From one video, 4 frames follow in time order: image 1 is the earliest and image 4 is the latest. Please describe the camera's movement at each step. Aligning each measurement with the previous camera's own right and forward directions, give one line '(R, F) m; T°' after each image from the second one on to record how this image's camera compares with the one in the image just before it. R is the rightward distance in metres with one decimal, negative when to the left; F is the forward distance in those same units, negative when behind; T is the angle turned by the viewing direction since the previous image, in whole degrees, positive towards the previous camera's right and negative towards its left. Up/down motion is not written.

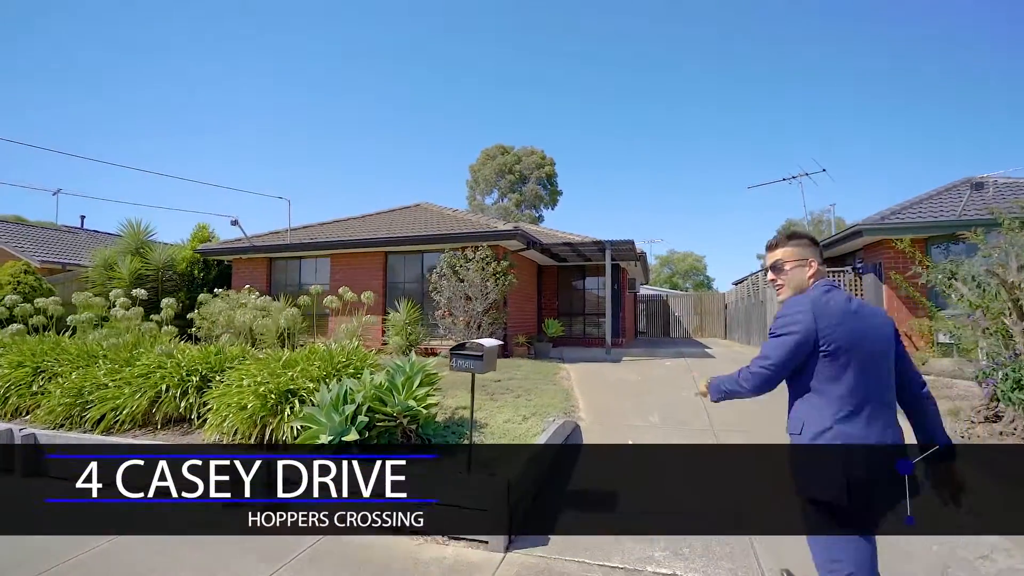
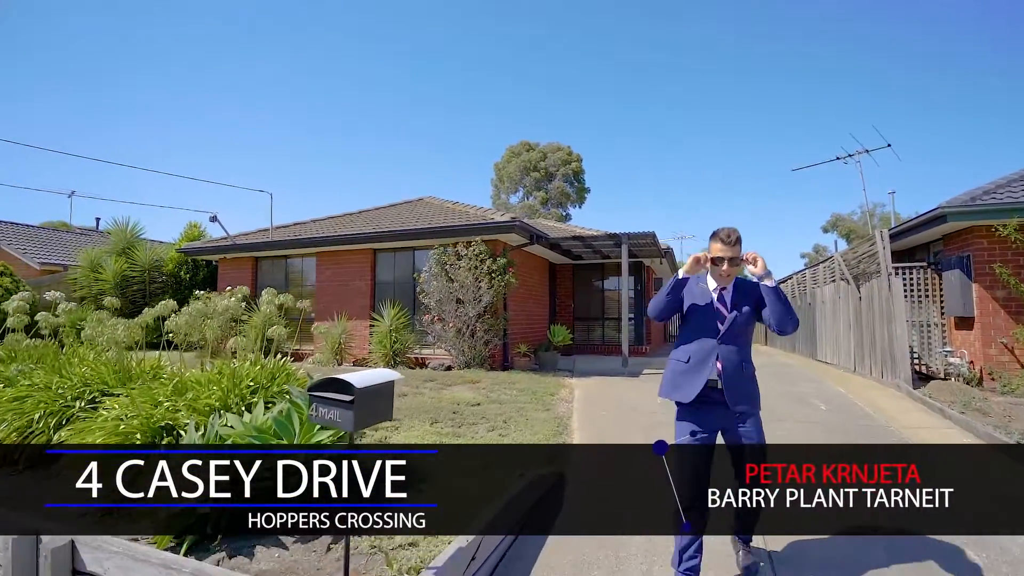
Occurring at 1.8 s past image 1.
(+0.6, +1.3) m; -4°
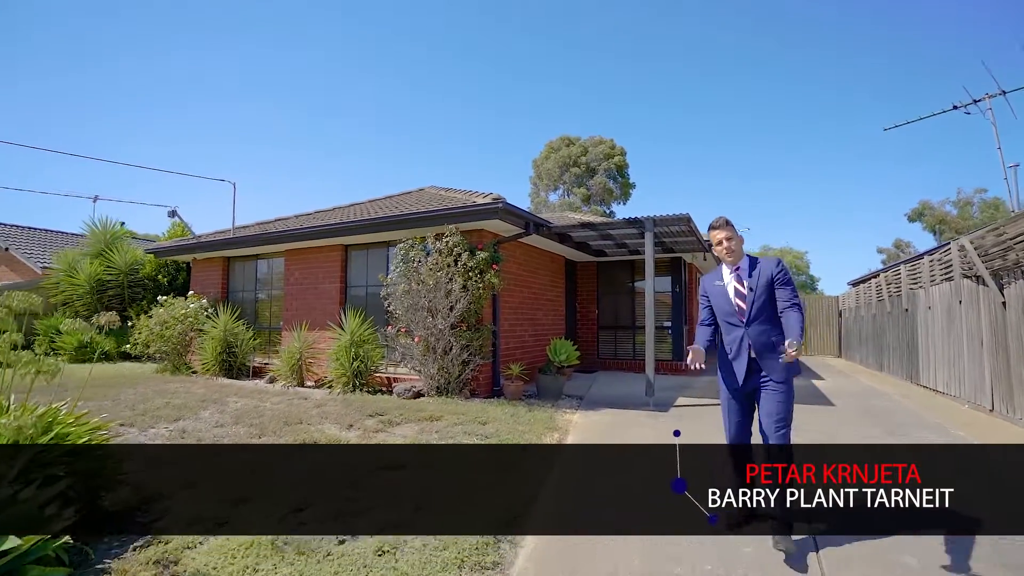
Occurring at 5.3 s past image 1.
(+0.8, +1.9) m; -6°
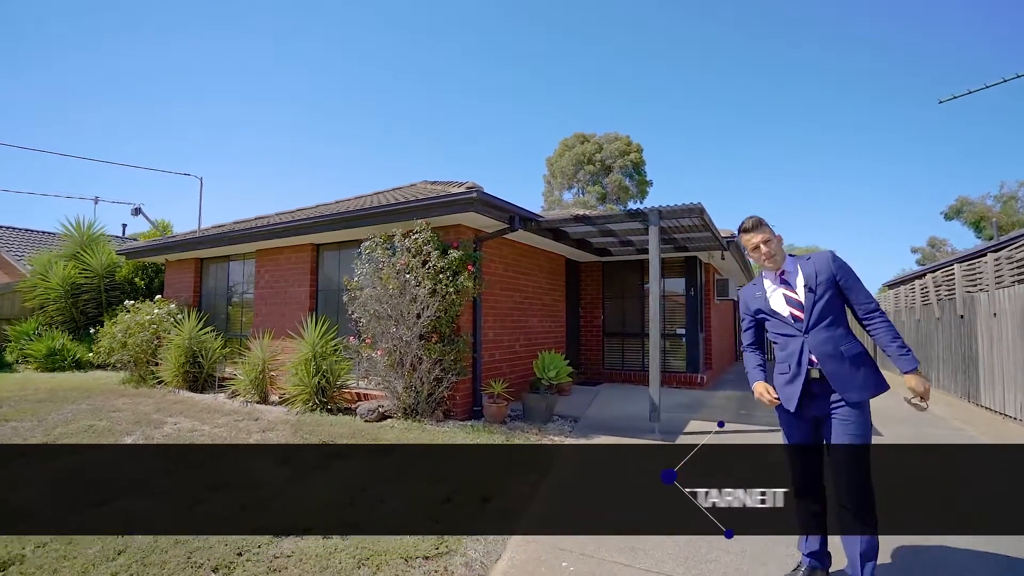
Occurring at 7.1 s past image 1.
(+0.4, +0.9) m; -2°
